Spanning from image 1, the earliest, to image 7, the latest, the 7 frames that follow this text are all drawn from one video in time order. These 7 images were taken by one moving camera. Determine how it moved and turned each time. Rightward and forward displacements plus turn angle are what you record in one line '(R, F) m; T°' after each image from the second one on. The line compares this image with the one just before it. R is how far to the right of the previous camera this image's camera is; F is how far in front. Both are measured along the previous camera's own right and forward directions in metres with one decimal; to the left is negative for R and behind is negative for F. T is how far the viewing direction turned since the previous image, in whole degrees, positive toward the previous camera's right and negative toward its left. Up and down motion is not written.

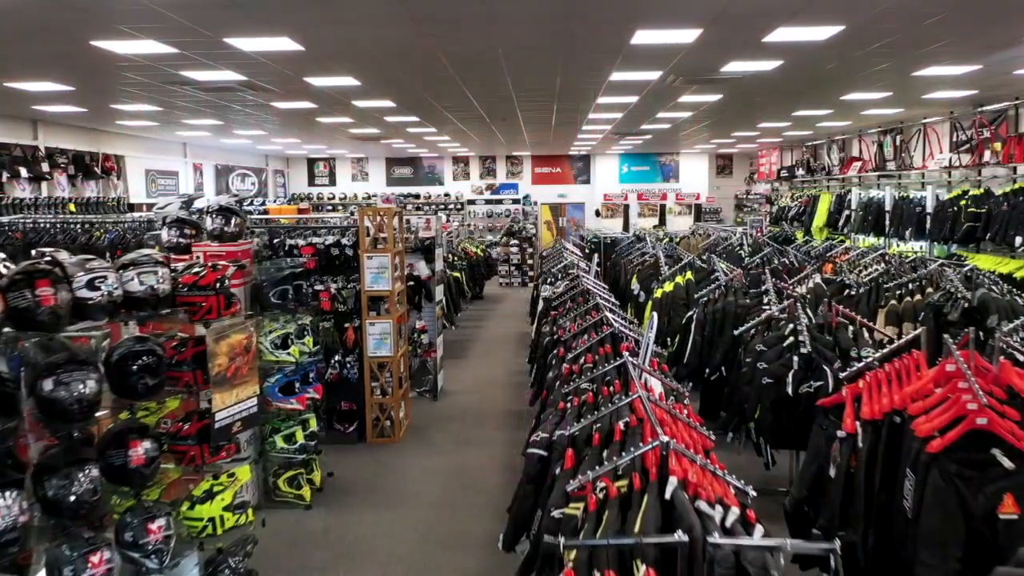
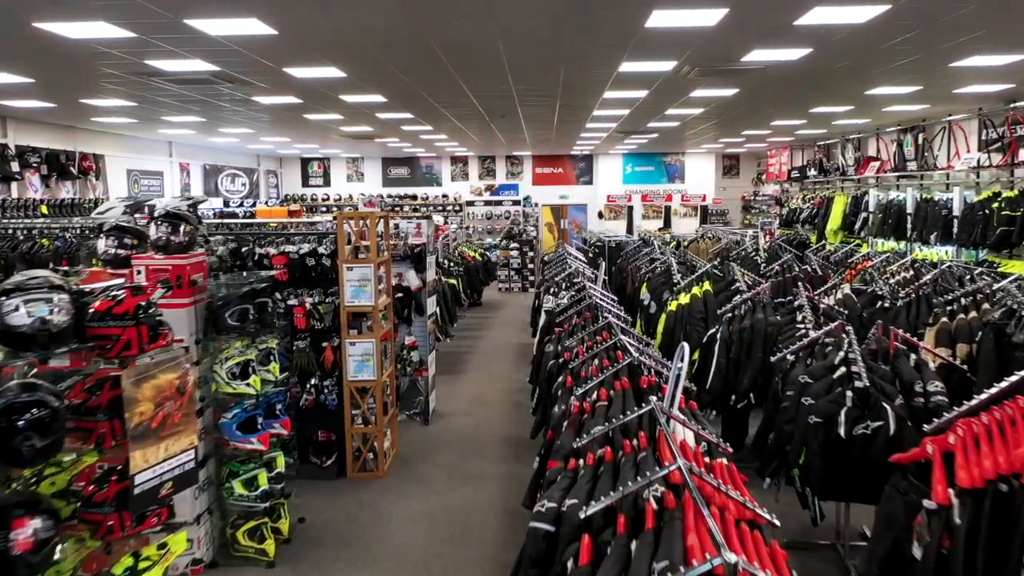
(0.0, +0.7) m; 0°
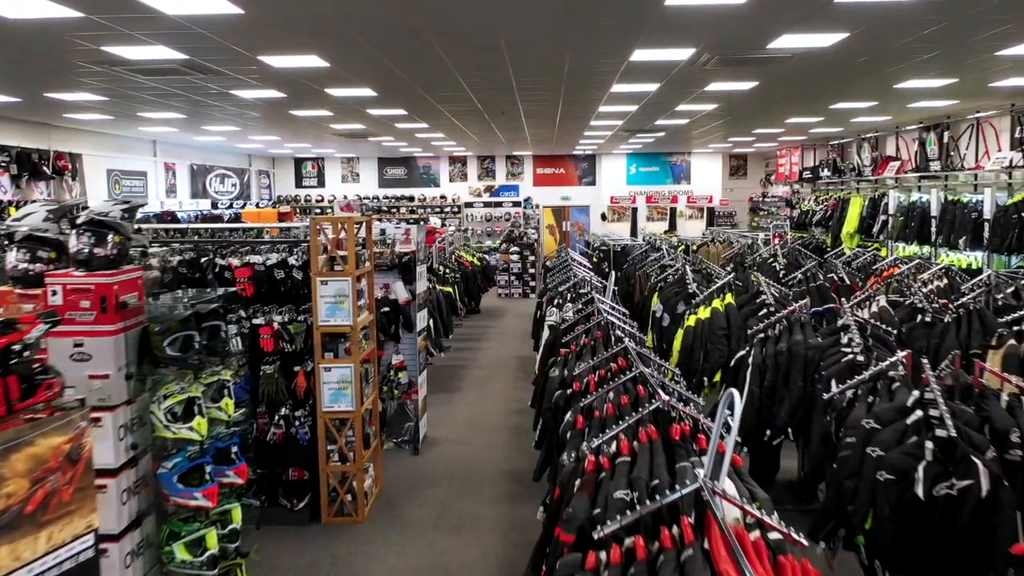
(0.0, +0.7) m; 0°
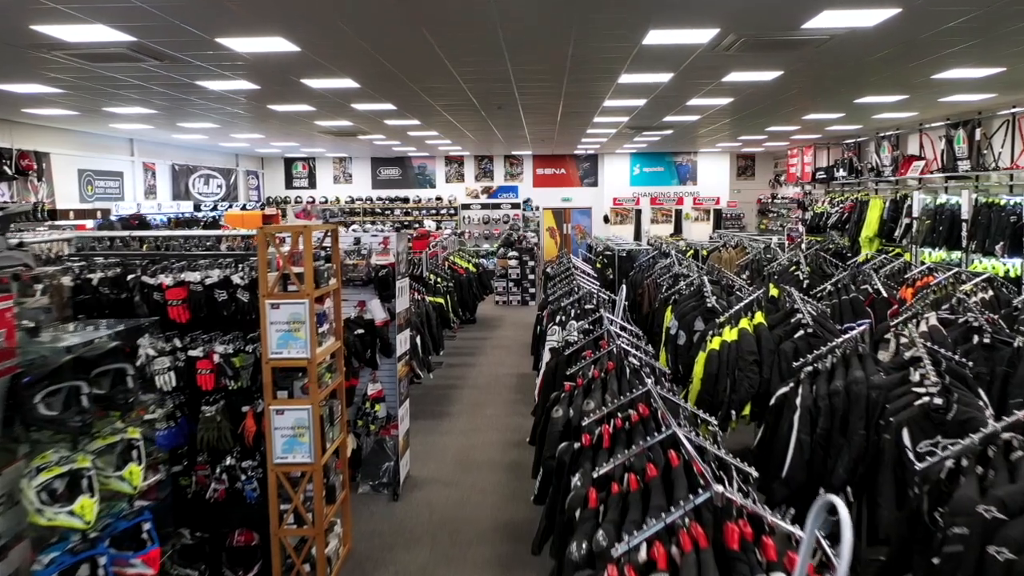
(0.0, +0.8) m; 0°
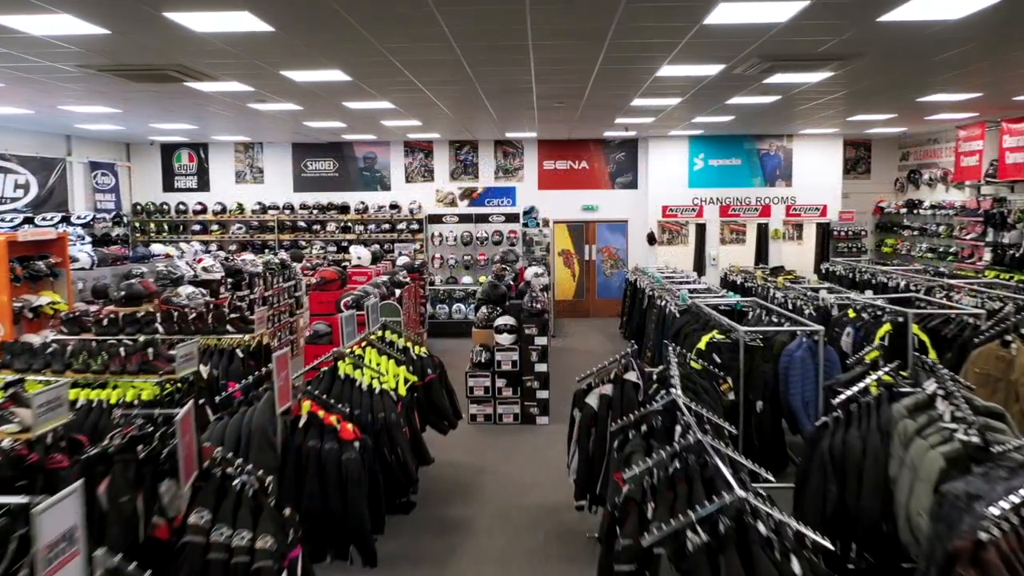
(0.0, +0.8) m; 0°
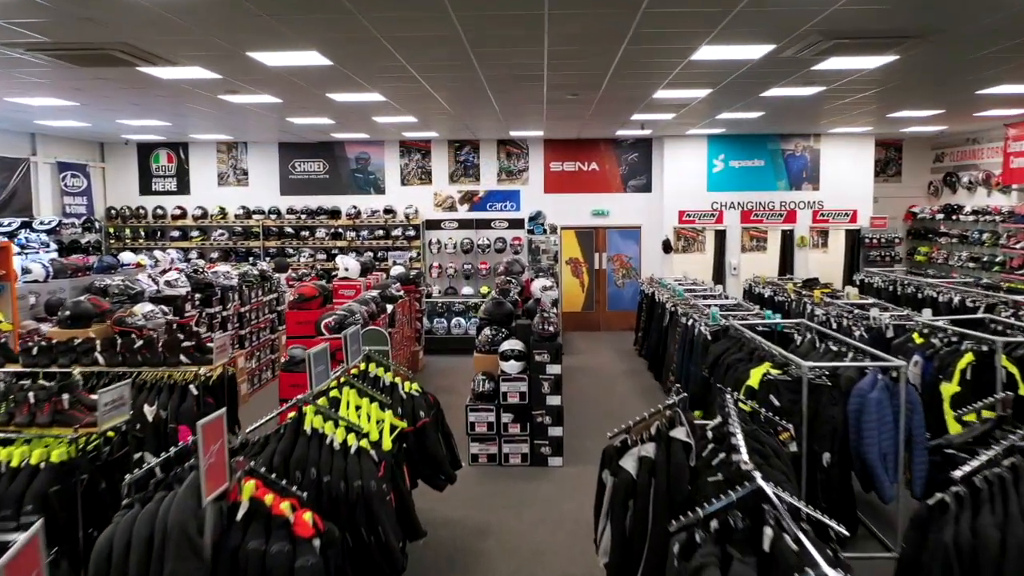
(-0.1, +0.9) m; 0°
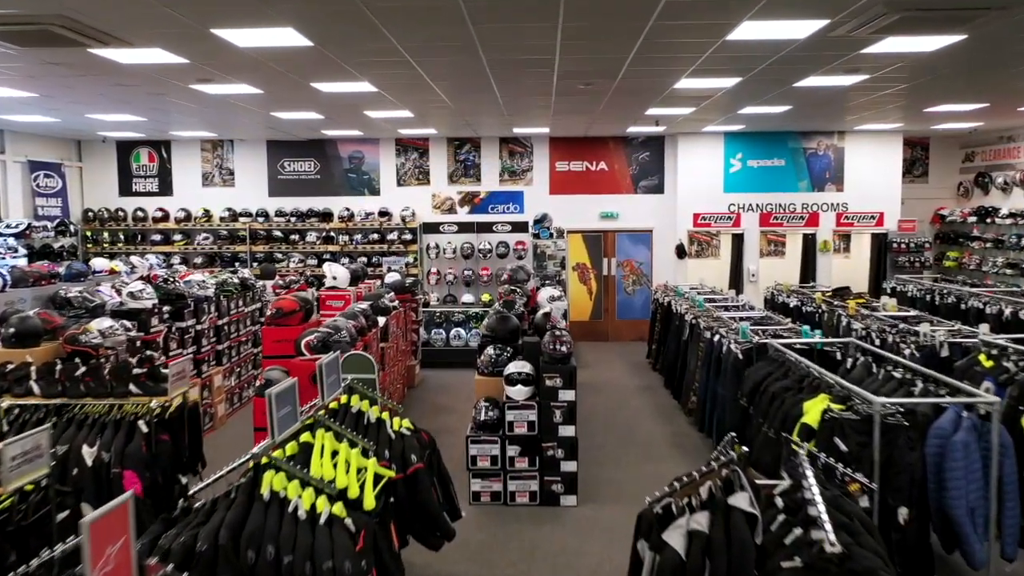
(0.0, +0.7) m; 0°
